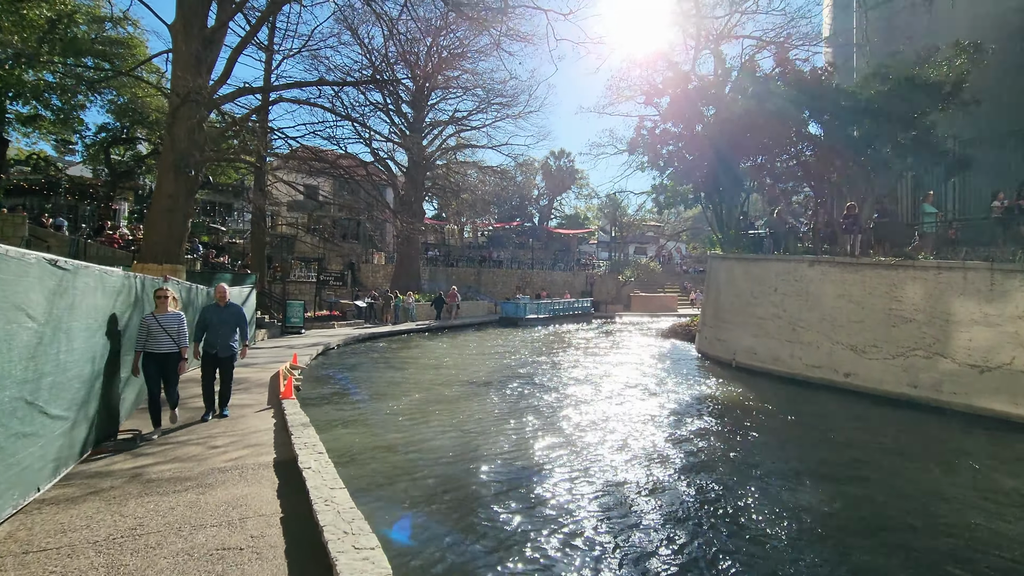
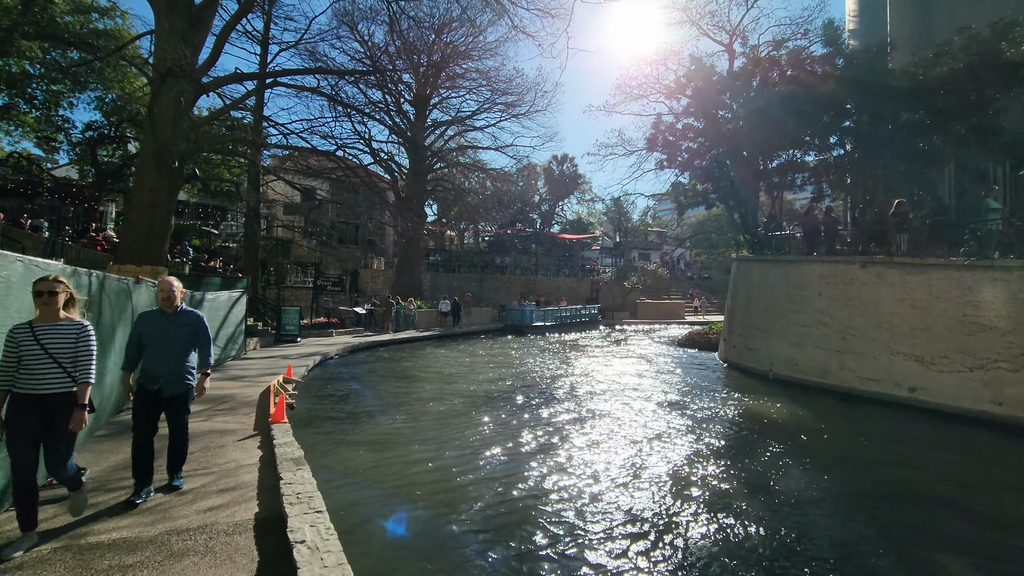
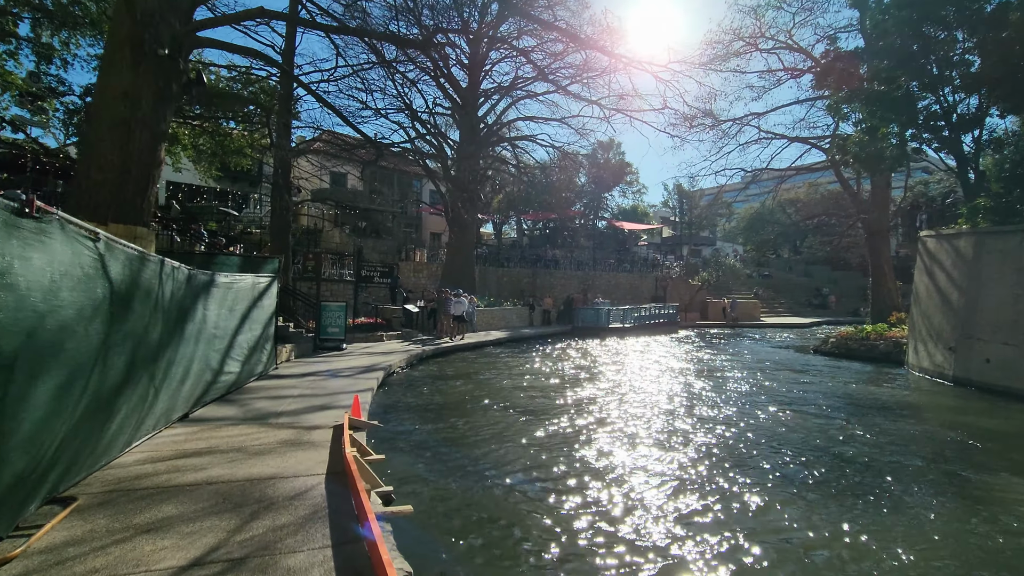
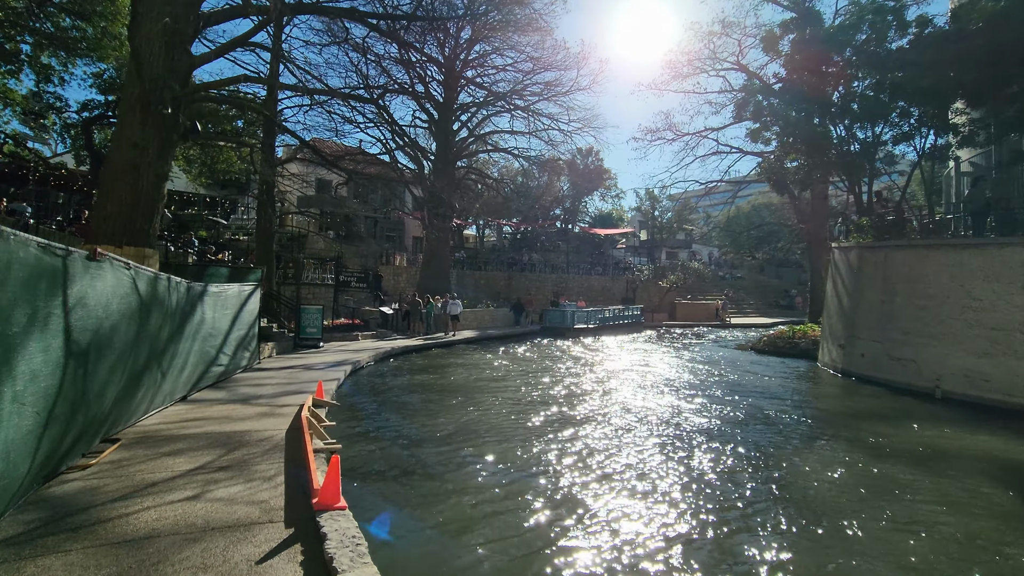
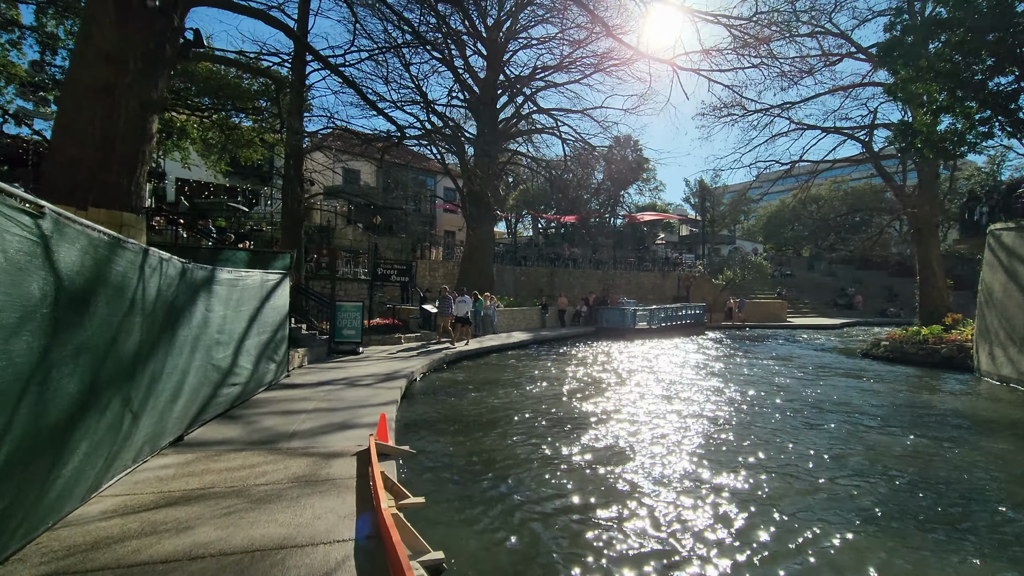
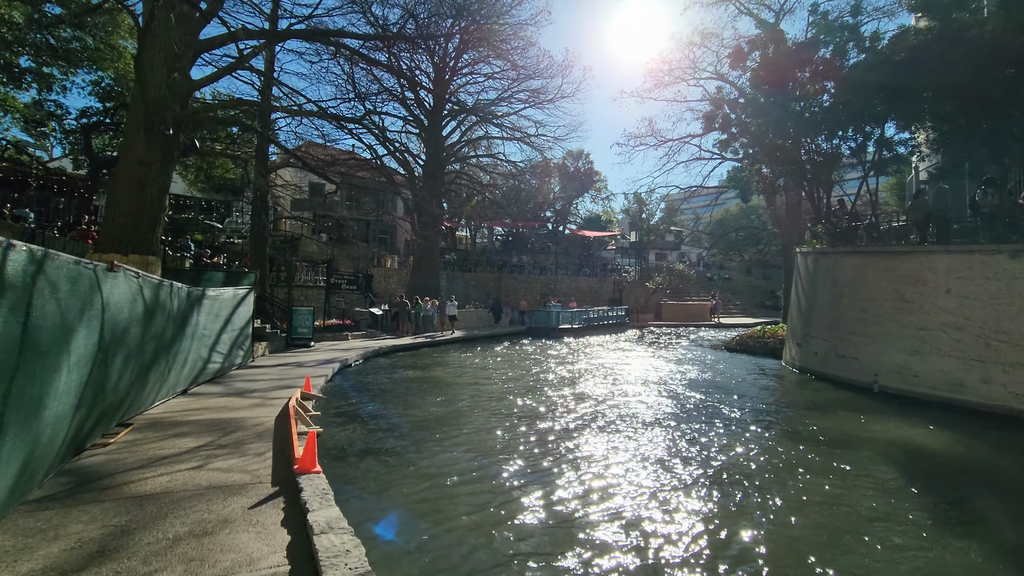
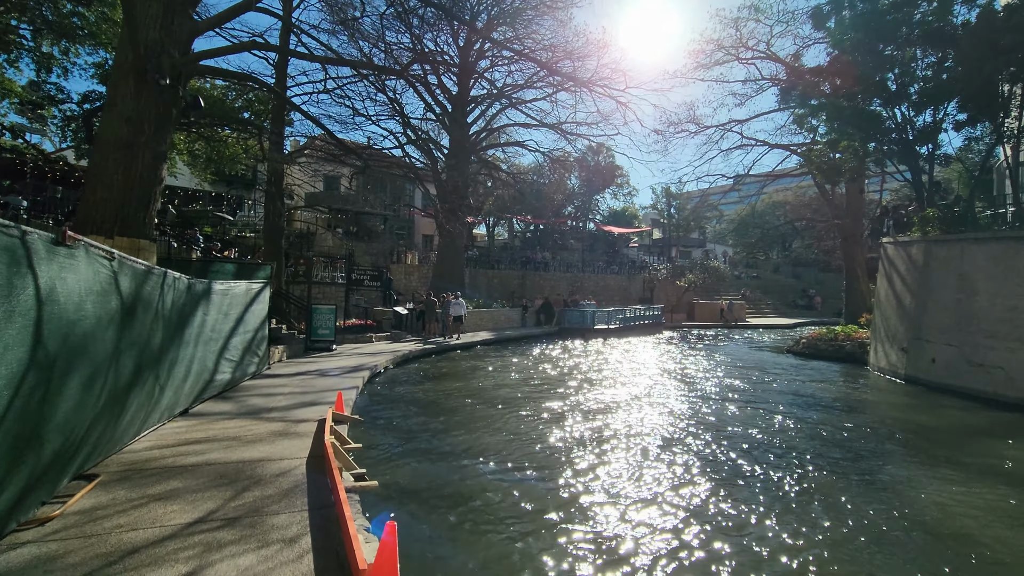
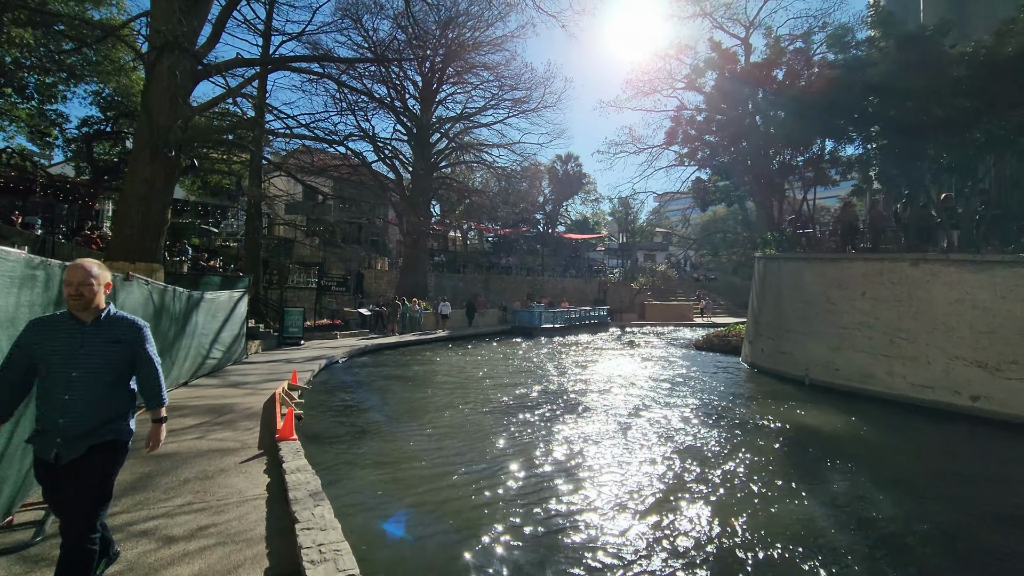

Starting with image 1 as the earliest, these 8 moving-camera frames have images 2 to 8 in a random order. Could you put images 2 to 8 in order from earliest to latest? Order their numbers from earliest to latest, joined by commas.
2, 8, 6, 4, 7, 3, 5
